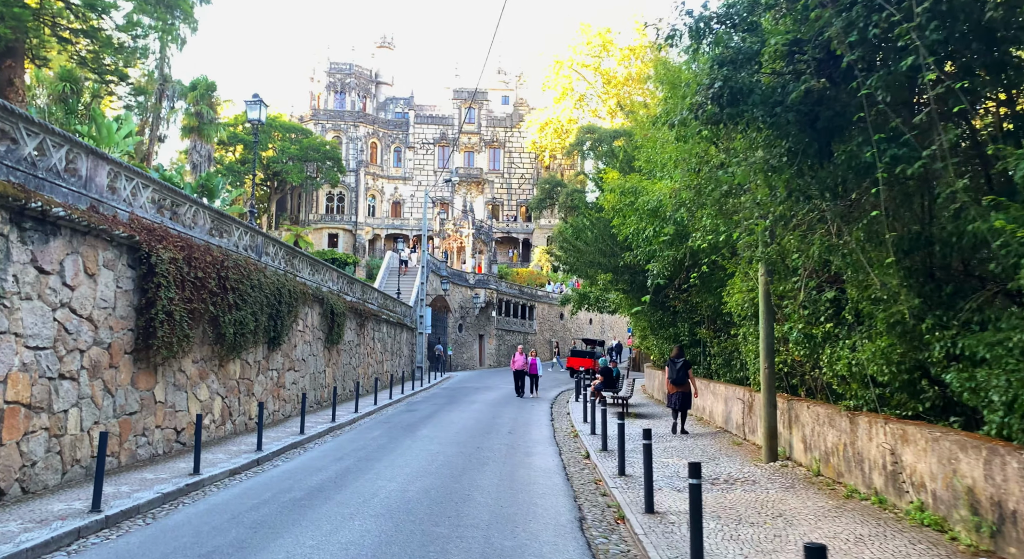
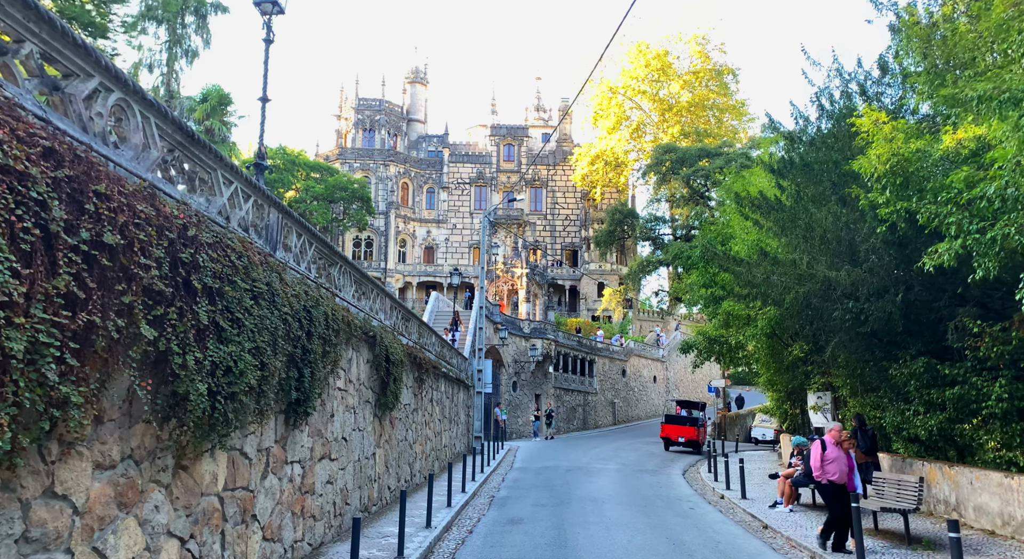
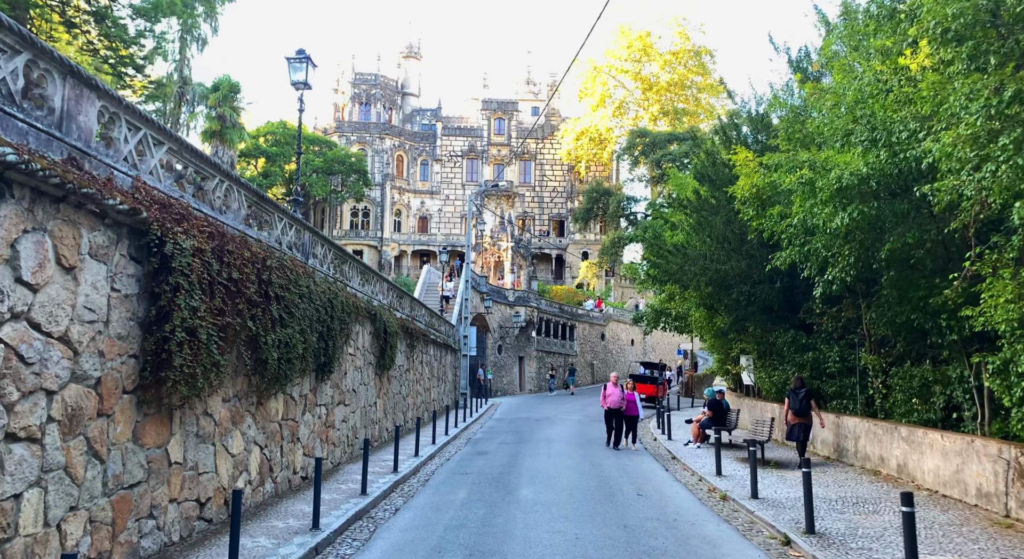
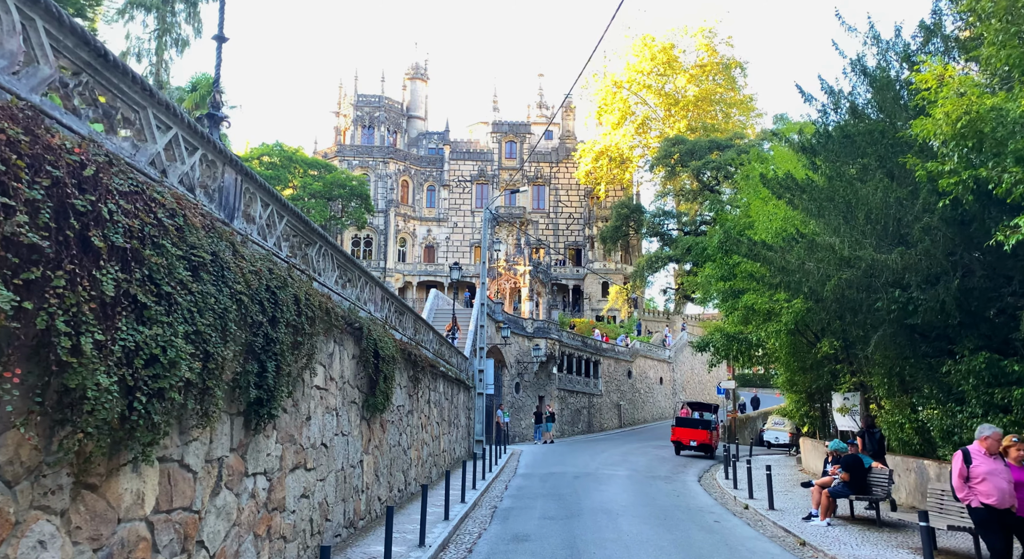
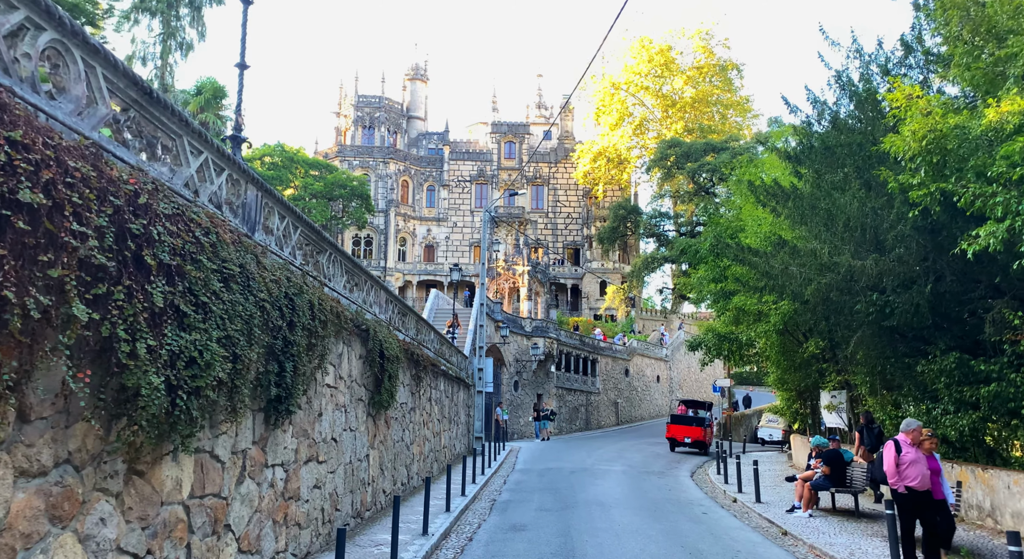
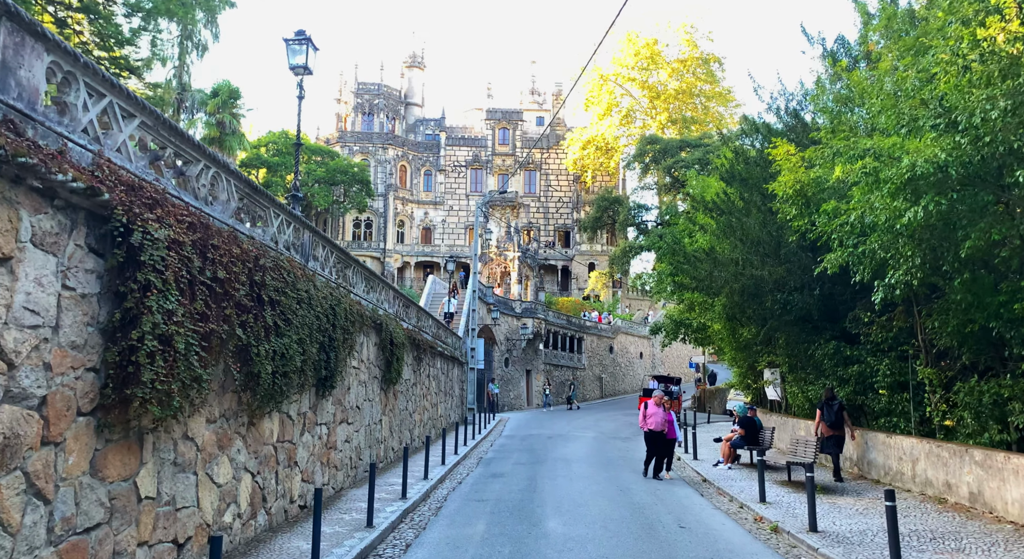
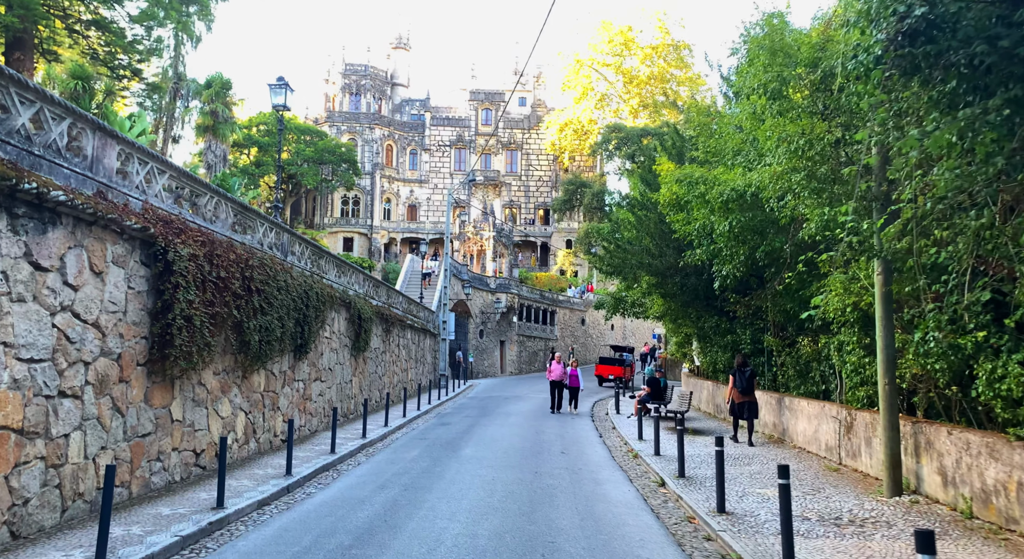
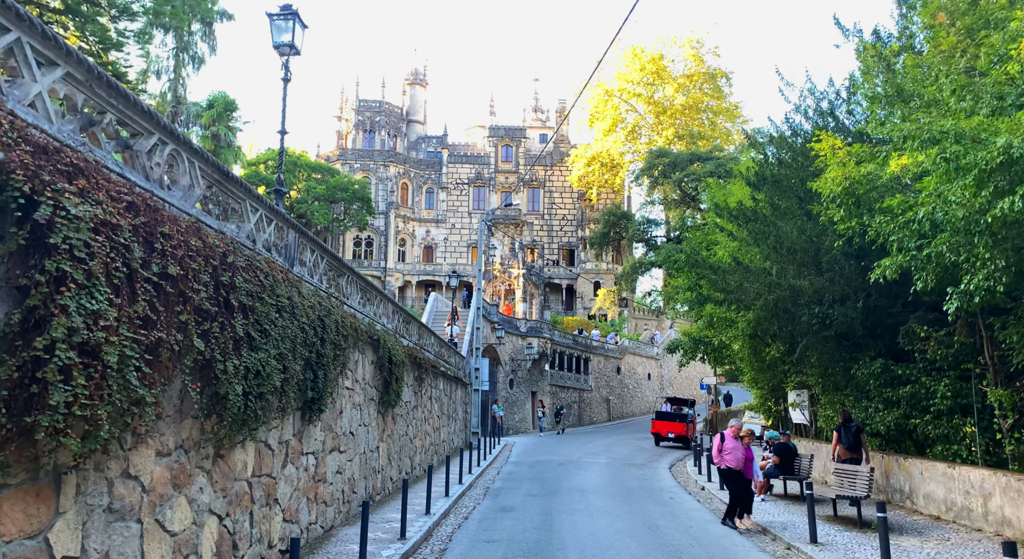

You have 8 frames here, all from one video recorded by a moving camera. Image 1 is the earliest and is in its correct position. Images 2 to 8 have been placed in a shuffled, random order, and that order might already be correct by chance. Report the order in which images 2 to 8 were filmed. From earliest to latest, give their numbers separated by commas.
7, 3, 6, 8, 2, 5, 4
